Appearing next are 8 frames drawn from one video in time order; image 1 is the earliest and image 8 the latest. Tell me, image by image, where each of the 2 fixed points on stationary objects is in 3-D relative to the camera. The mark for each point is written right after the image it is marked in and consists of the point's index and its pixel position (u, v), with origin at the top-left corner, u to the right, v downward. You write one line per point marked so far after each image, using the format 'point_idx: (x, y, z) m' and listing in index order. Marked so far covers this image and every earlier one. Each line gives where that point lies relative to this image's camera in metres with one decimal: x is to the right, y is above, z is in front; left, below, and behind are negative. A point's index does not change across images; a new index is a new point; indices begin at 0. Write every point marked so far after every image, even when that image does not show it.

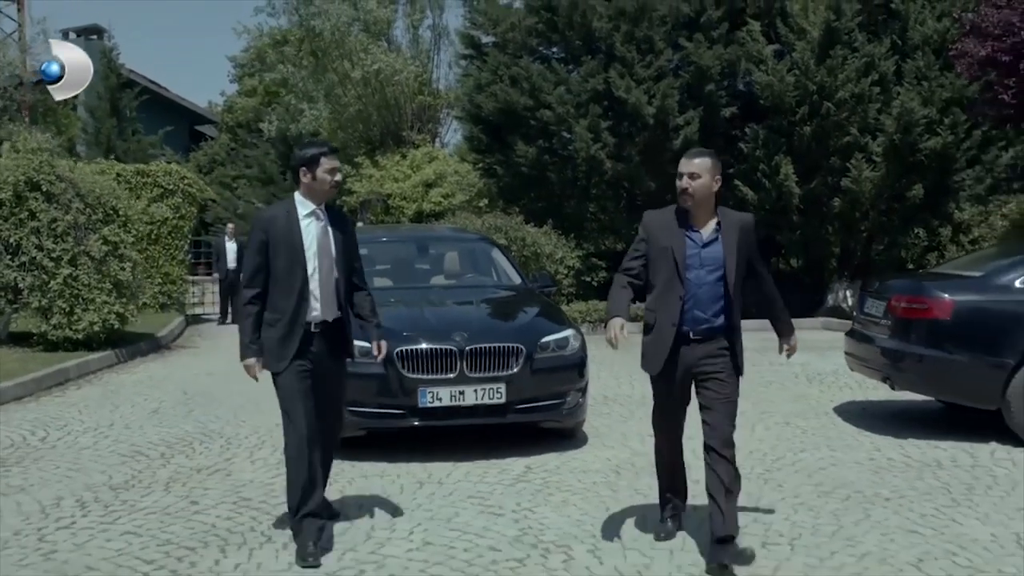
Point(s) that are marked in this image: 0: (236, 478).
0: (-1.7, -1.2, +7.3) m
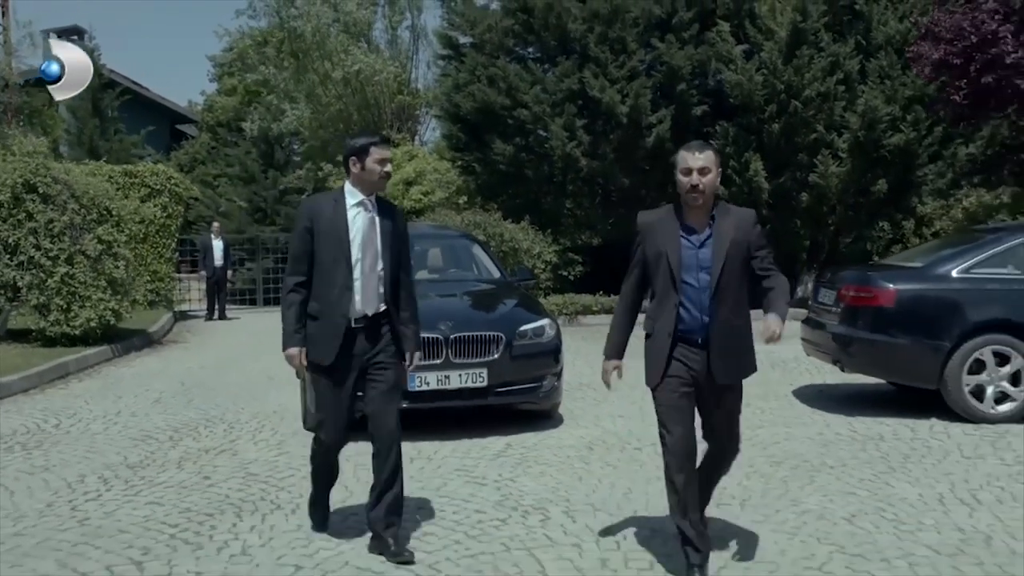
0: (-1.9, -1.2, +8.0) m
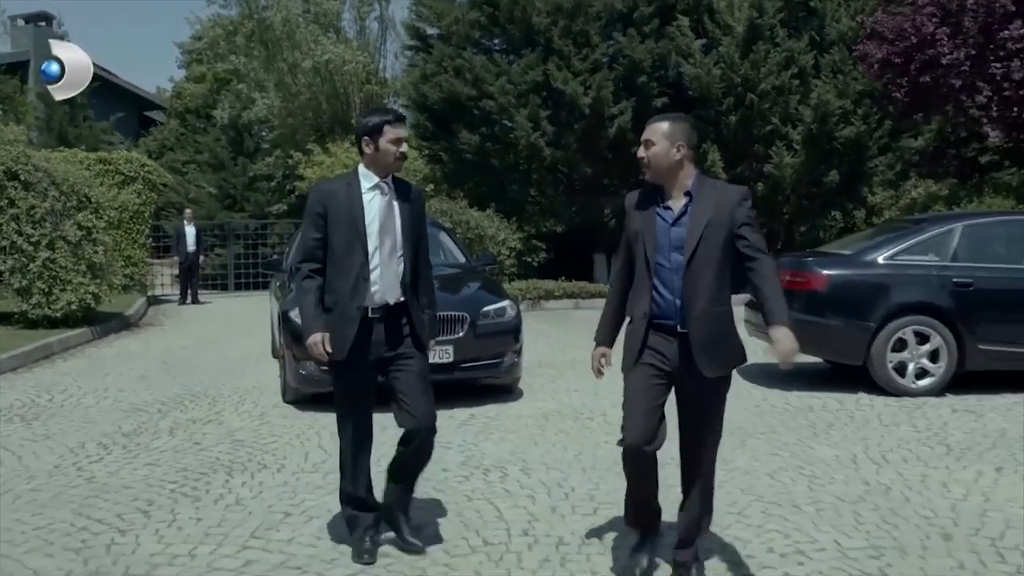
0: (-2.1, -1.0, +8.7) m
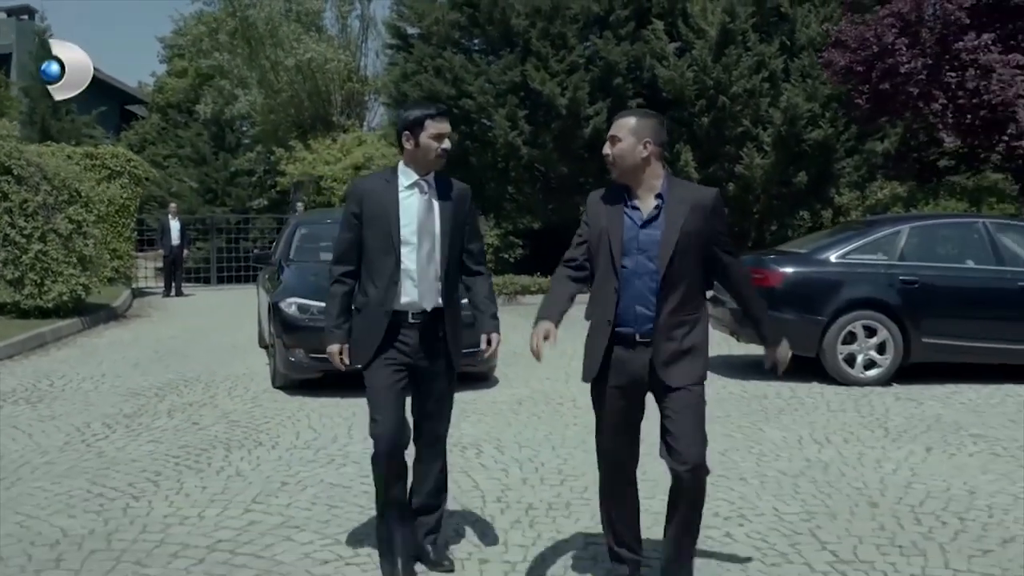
0: (-2.3, -1.0, +9.3) m
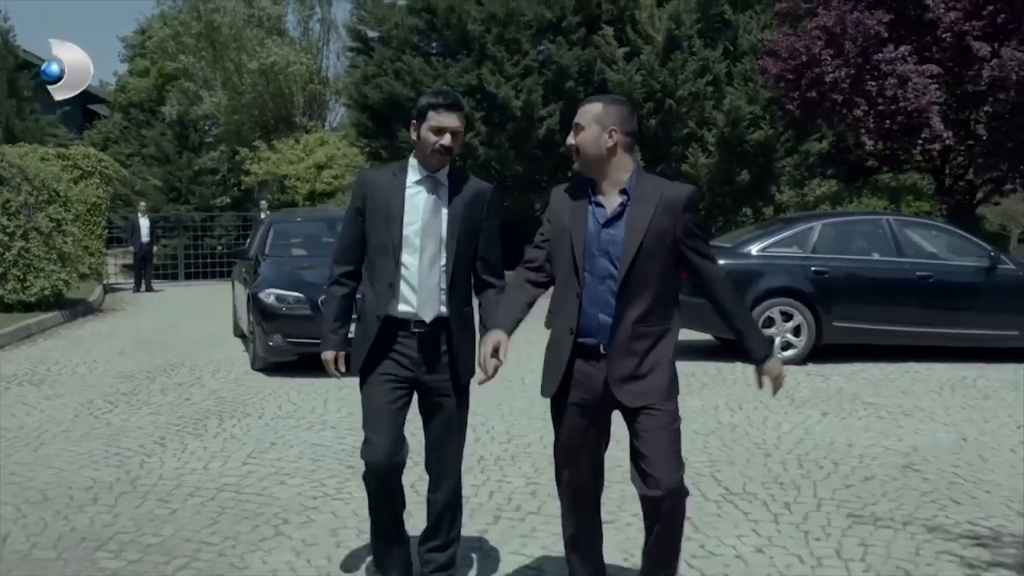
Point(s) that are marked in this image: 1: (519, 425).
0: (-2.7, -0.9, +10.5) m
1: (0.0, -1.0, +8.5) m
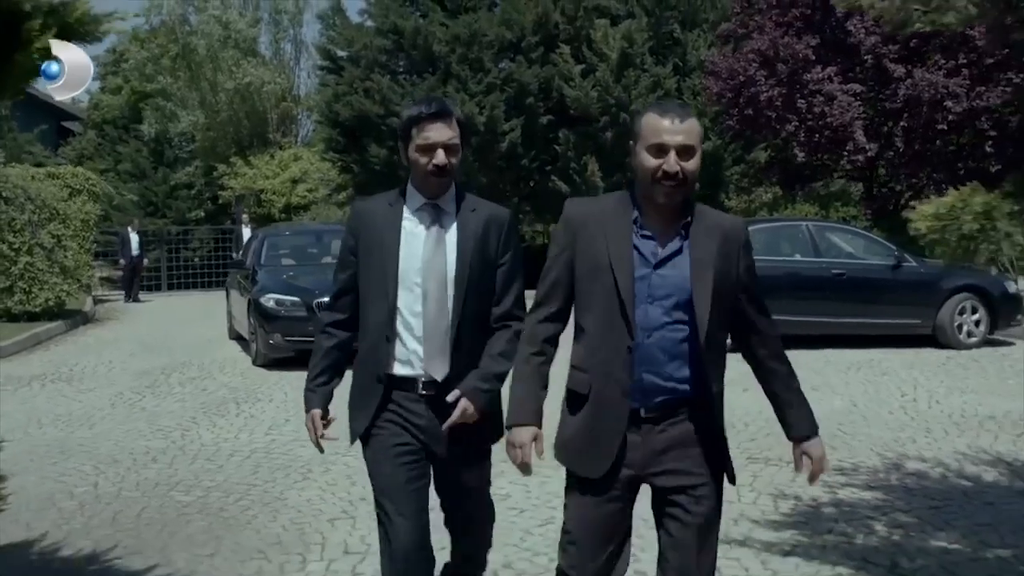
0: (-3.0, -1.0, +12.1) m
1: (-0.2, -1.0, +10.2) m
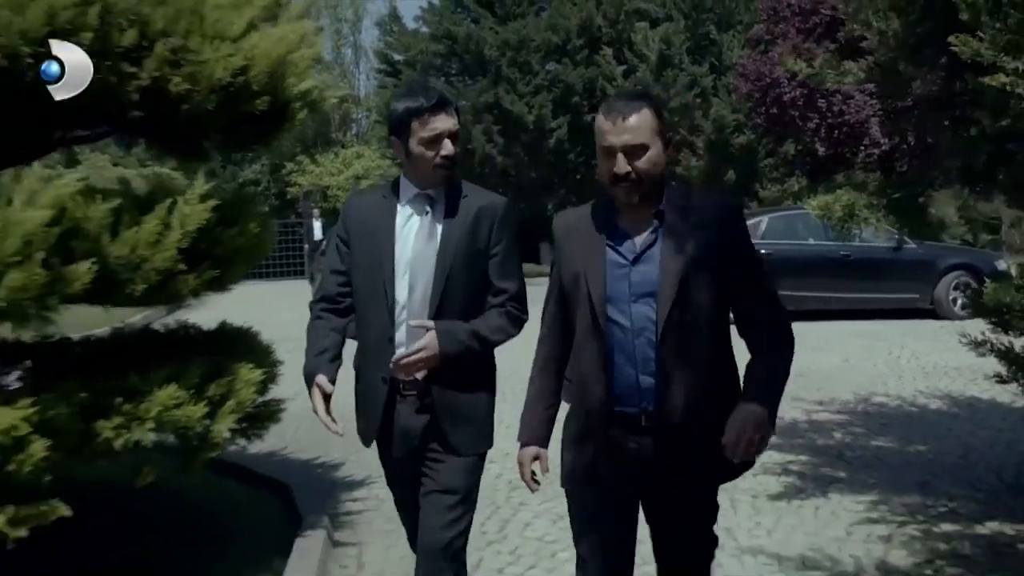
0: (-2.4, -0.8, +14.4) m
1: (+0.3, -0.8, +12.4) m
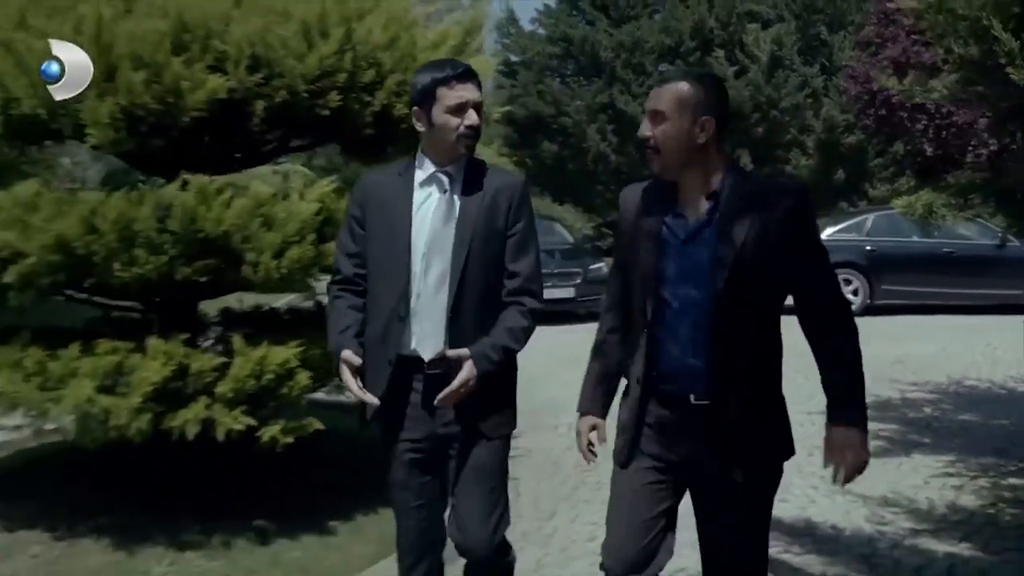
0: (-0.8, -0.6, +15.7) m
1: (+1.7, -0.7, +13.5) m
